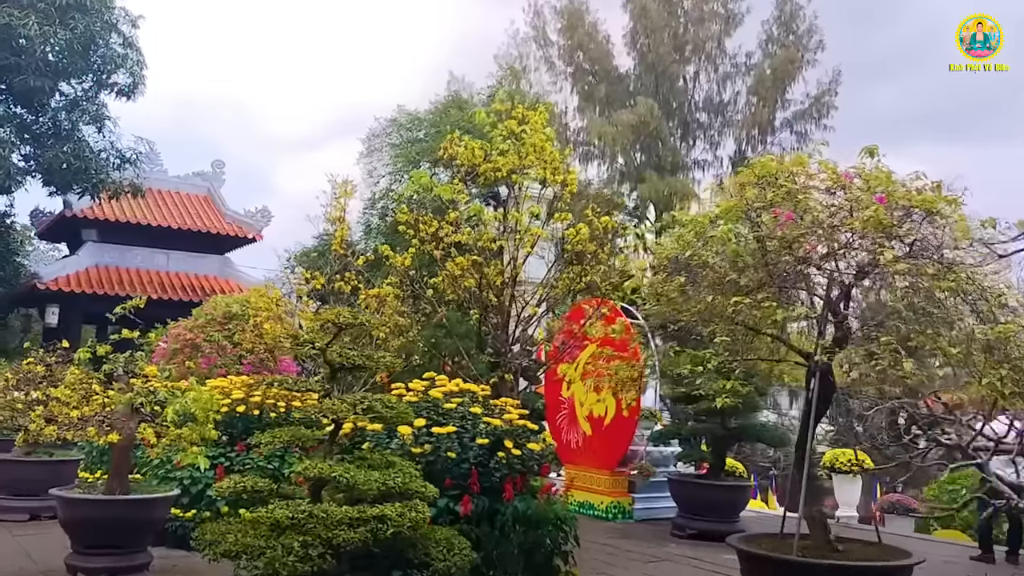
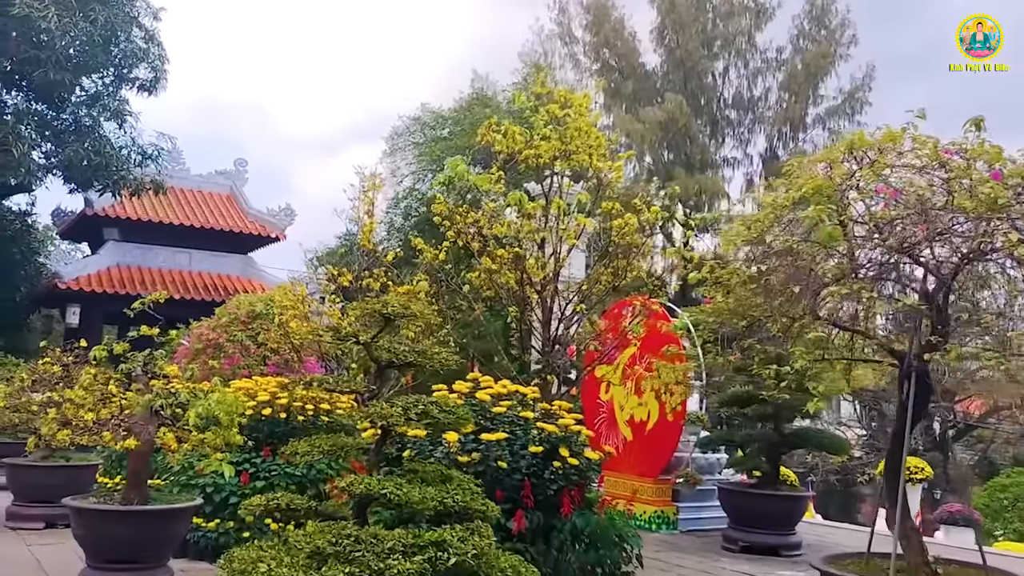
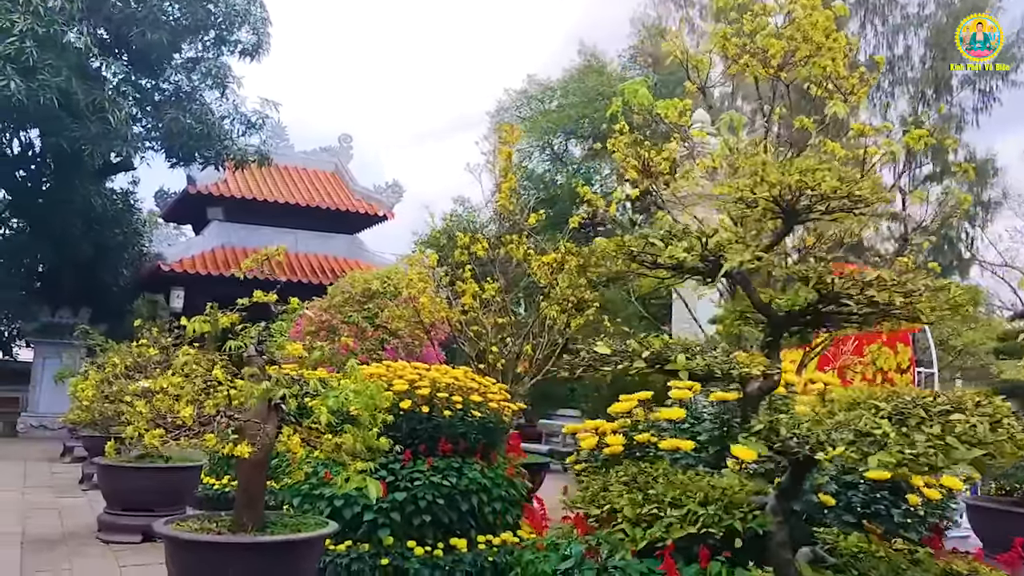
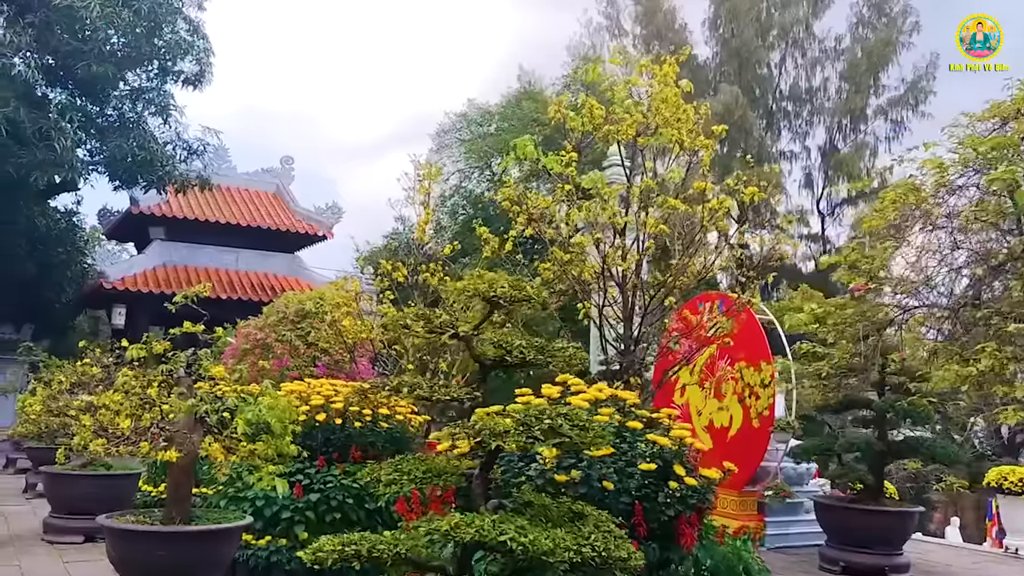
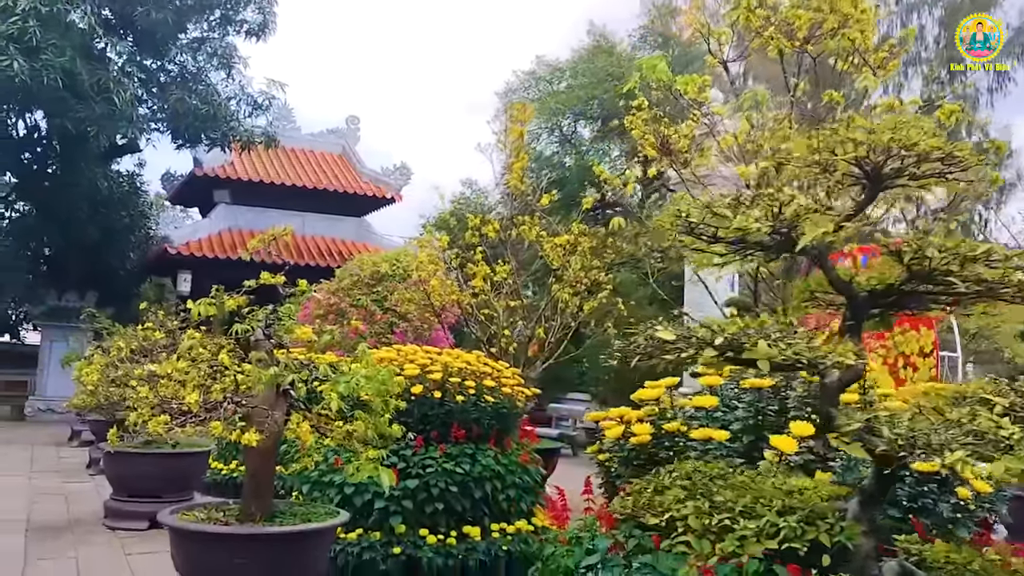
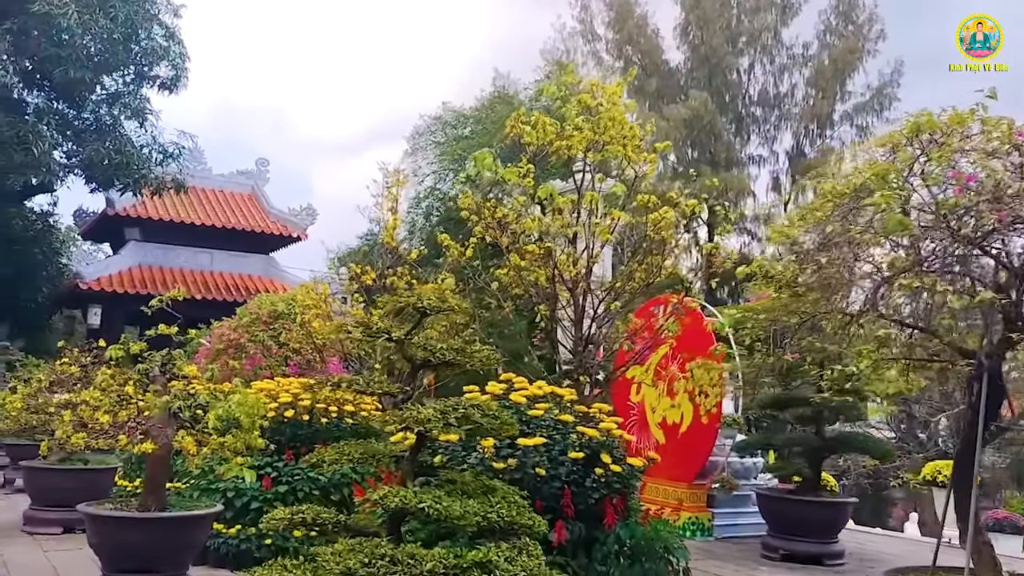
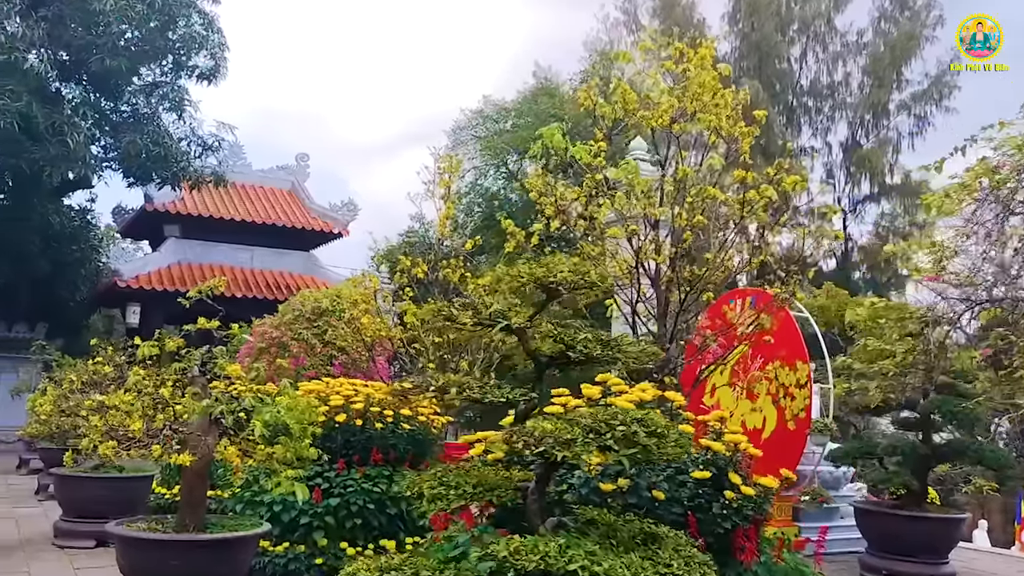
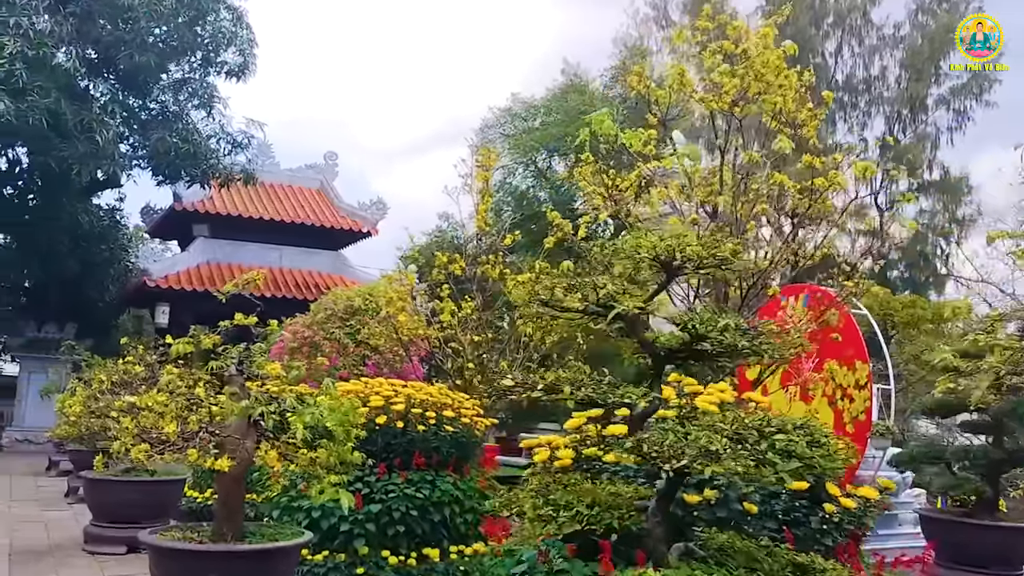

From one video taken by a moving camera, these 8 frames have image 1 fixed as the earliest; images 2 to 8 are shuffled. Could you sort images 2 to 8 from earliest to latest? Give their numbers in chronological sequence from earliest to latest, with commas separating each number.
2, 6, 4, 7, 8, 3, 5
